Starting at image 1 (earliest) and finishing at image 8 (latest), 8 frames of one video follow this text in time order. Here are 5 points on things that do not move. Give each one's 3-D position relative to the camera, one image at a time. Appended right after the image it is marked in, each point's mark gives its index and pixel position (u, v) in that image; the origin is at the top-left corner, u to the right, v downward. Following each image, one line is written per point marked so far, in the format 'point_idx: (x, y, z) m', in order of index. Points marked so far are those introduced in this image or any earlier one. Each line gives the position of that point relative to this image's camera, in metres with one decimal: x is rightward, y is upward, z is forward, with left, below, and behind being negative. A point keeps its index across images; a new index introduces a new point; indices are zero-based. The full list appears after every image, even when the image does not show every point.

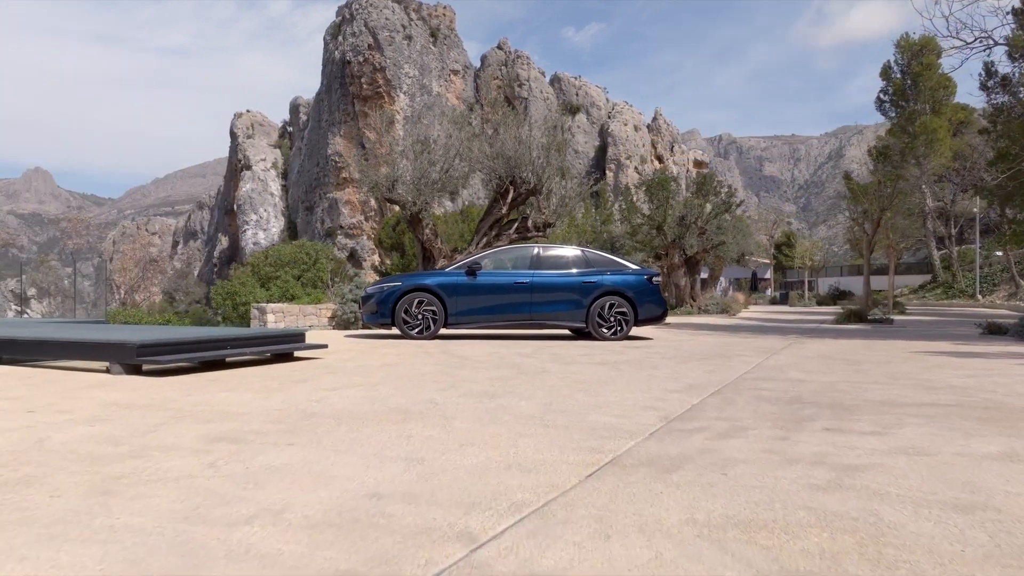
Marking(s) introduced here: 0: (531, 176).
0: (+0.3, +1.7, +11.8) m
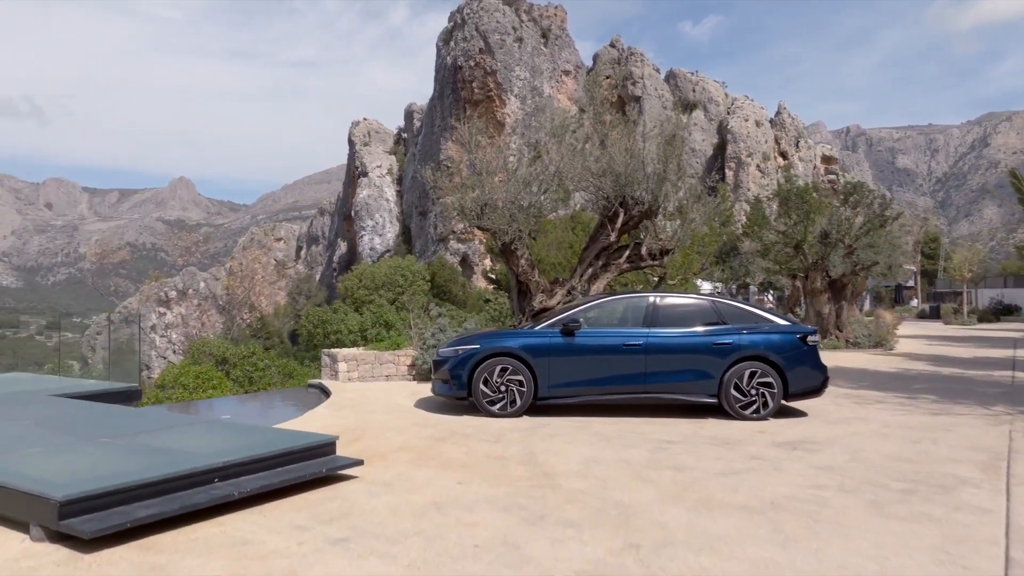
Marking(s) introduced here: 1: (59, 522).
0: (+1.7, +1.2, +9.9) m
1: (-1.8, -0.9, +3.0) m
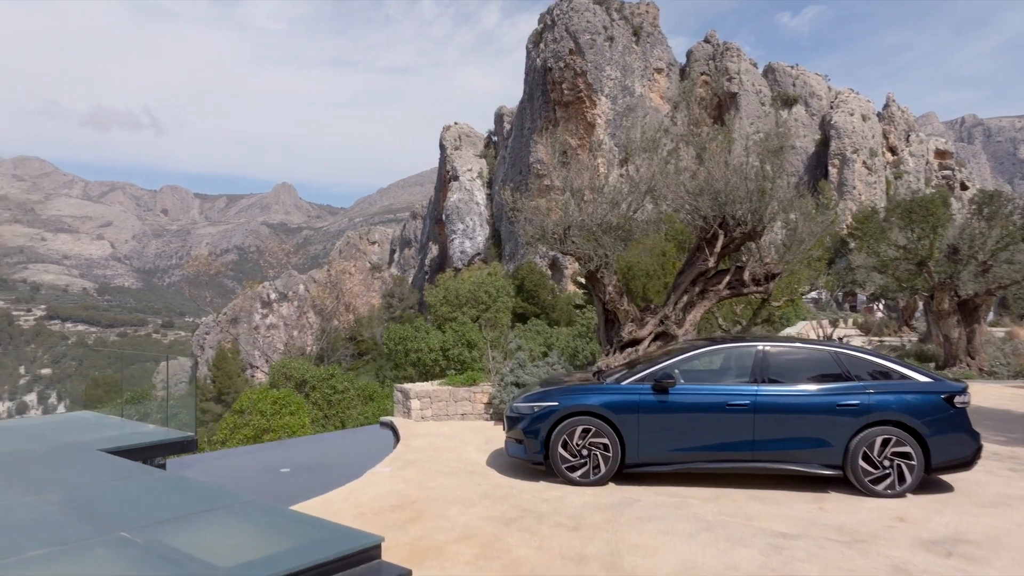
0: (+2.8, +0.9, +8.9) m
1: (-1.6, -1.3, +2.5) m
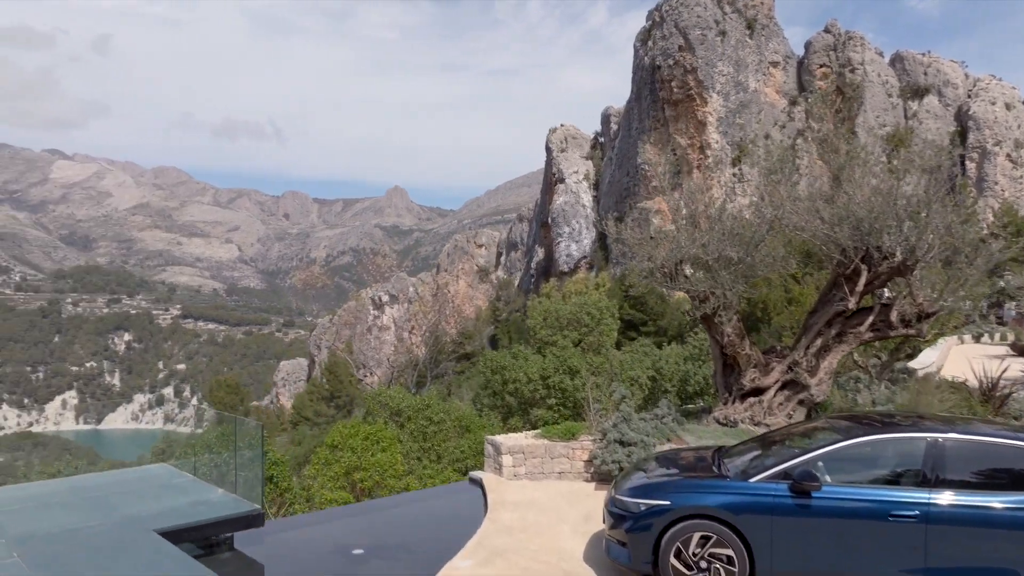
0: (+3.8, +0.4, +7.5) m
1: (-1.4, -1.7, +1.8) m
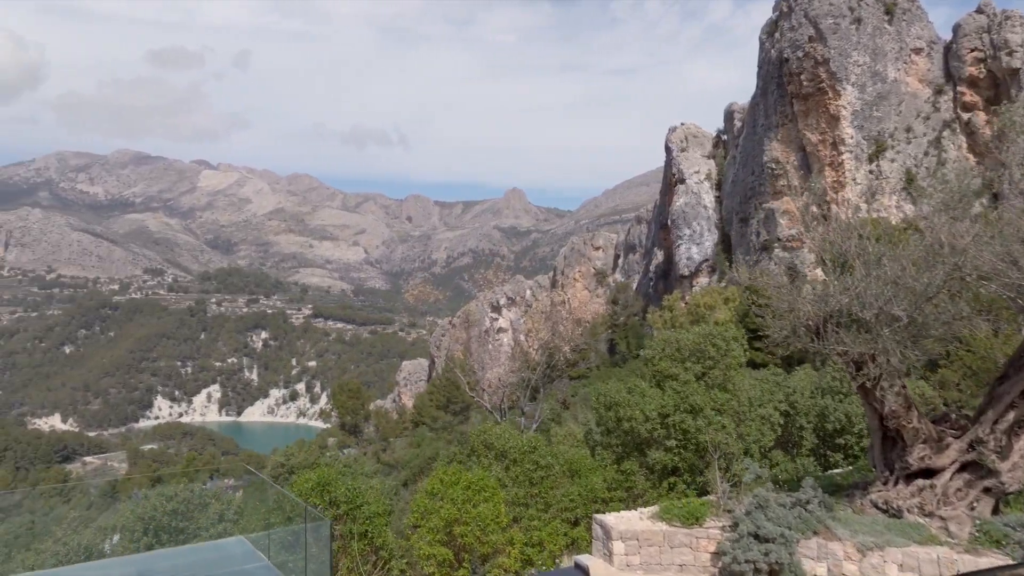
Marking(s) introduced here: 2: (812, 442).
0: (+4.7, -0.1, +5.9) m
1: (-1.3, -2.2, +1.0) m
2: (+5.7, -2.9, +14.5) m
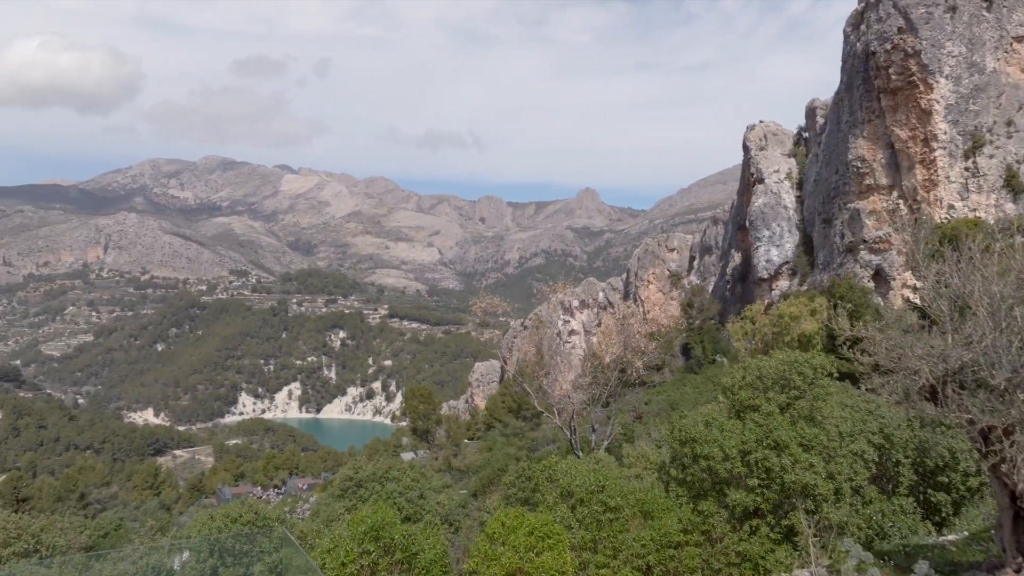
0: (+5.1, -0.5, +4.7) m
1: (-1.4, -2.6, +0.4) m
2: (+6.9, -3.3, +13.2) m
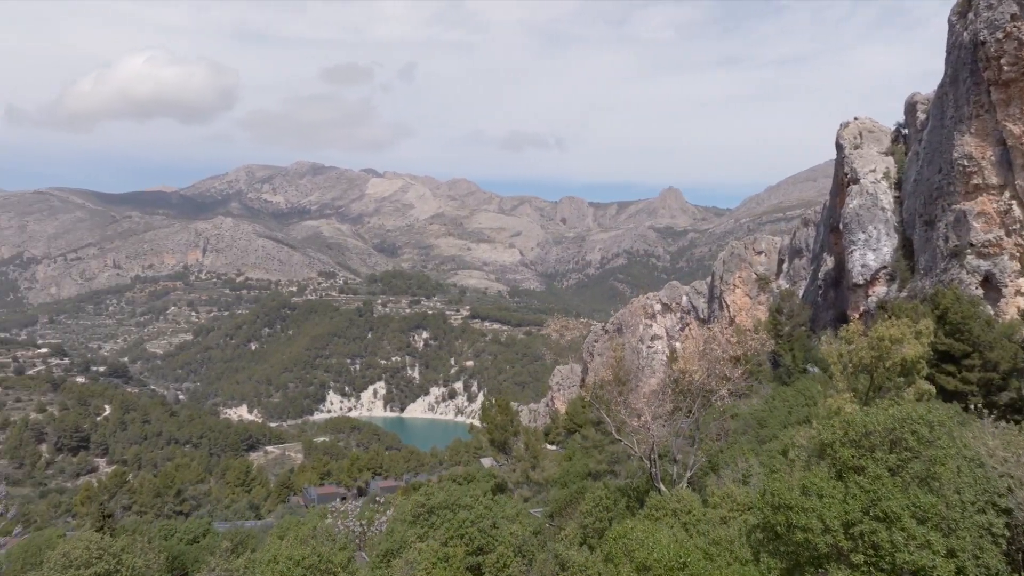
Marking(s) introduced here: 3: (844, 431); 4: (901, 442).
0: (+5.3, -1.2, +3.1) m
1: (-1.6, -3.3, -0.5) m
2: (+8.0, -4.0, +11.4) m
3: (+5.4, -2.3, +12.6) m
4: (+6.0, -2.4, +11.8) m
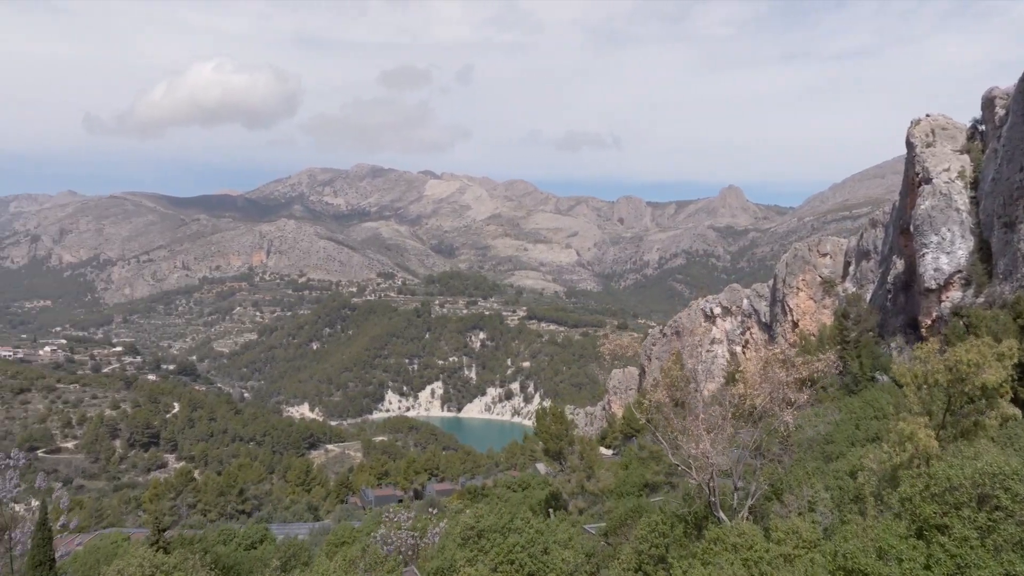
0: (+5.3, -1.7, +2.0) m
1: (-1.8, -3.8, -1.0) m
2: (+8.6, -4.6, +10.0) m
3: (+6.2, -2.8, +11.4) m
4: (+6.7, -2.9, +10.6) m
